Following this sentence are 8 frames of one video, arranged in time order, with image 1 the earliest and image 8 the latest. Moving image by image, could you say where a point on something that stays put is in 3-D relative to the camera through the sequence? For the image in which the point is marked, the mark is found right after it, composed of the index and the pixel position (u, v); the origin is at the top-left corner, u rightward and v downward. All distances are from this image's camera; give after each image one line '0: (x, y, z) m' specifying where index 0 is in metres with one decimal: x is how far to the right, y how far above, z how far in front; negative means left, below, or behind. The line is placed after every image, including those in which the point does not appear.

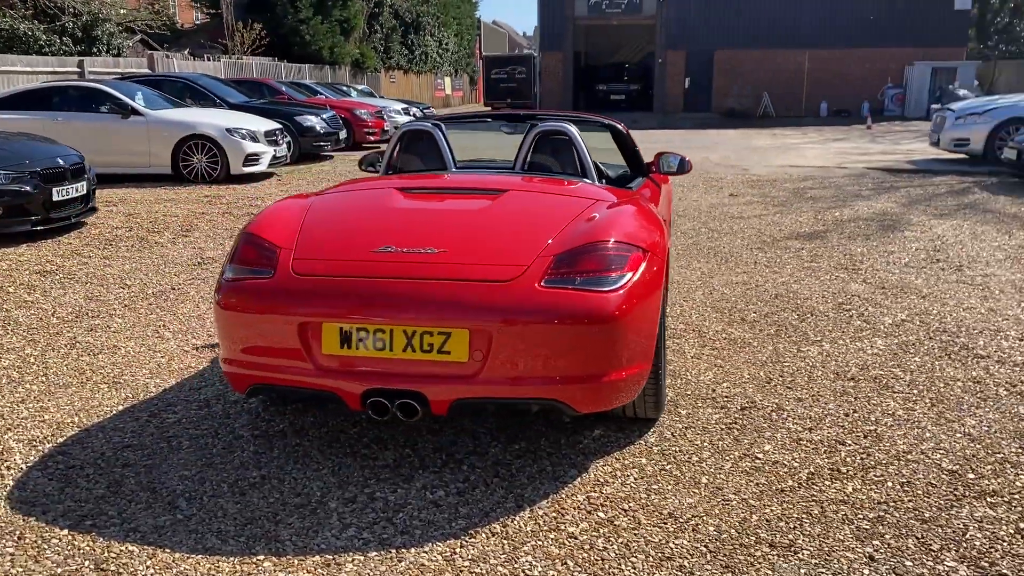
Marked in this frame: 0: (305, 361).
0: (-0.7, -0.3, +3.1) m
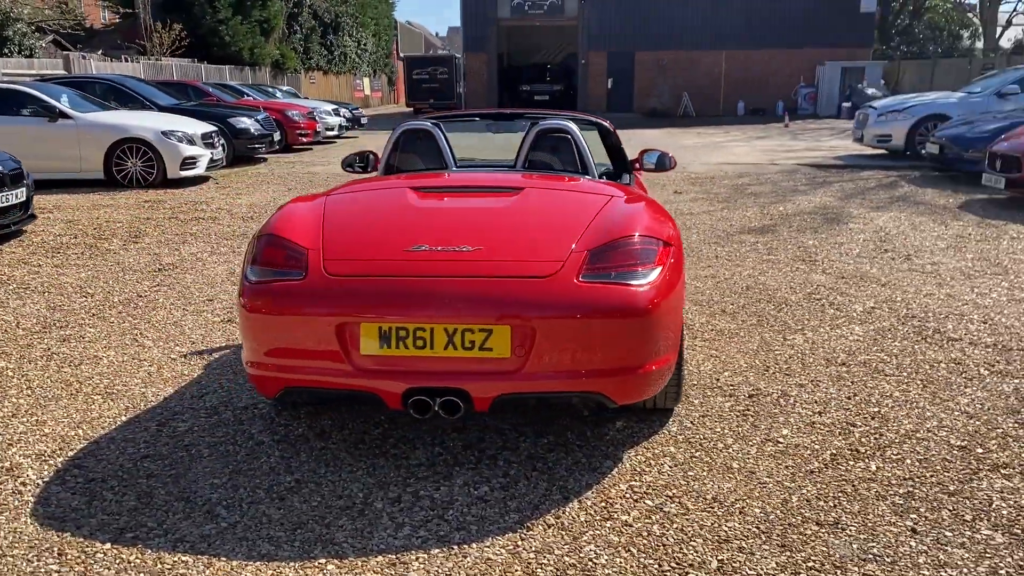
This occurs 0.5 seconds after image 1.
0: (-0.6, -0.3, +3.1) m
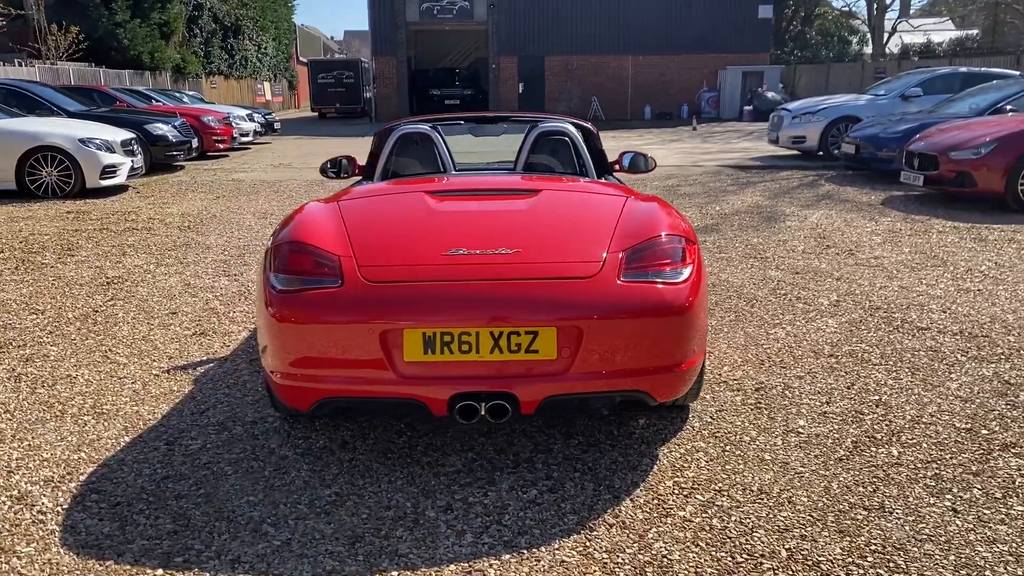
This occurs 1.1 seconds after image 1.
0: (-0.4, -0.3, +3.0) m
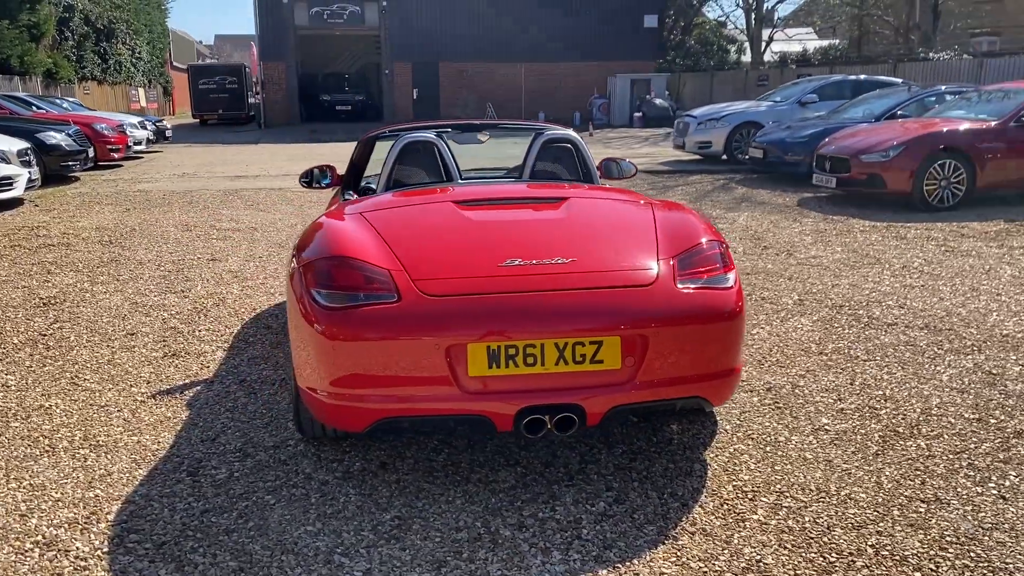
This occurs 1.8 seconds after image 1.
0: (-0.2, -0.3, +2.9) m
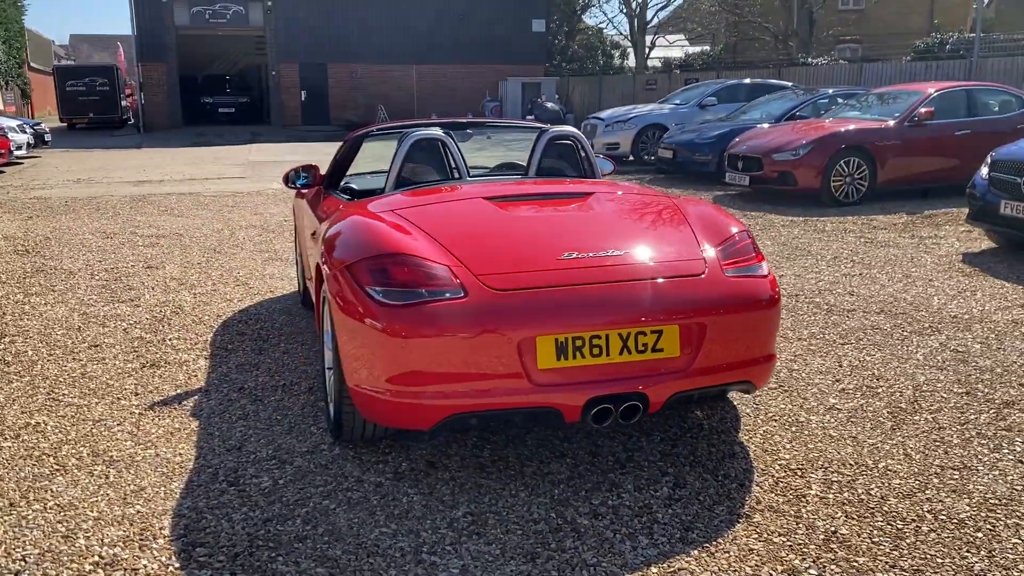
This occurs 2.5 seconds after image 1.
0: (0.0, -0.3, +3.0) m
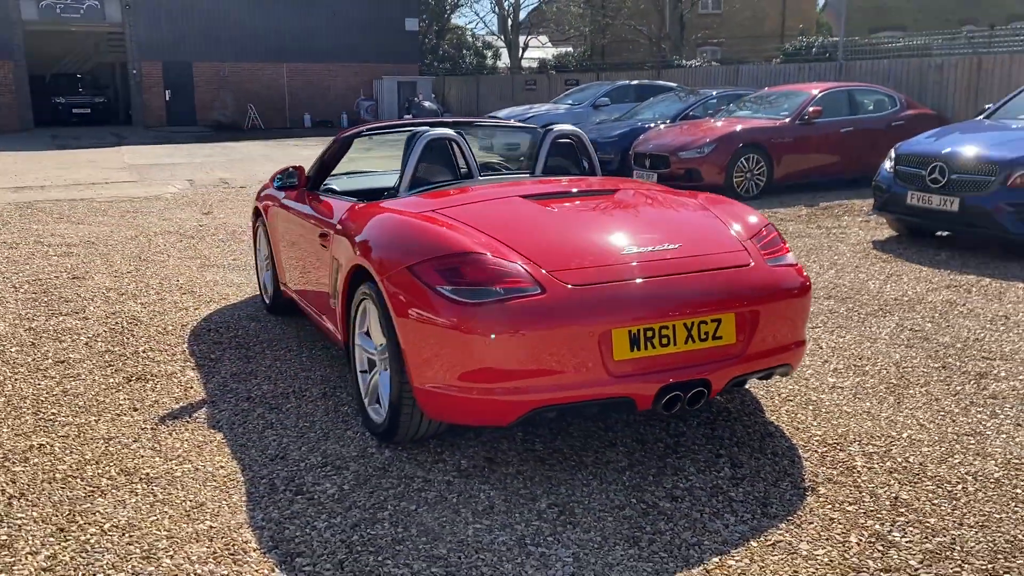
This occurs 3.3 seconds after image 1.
0: (+0.3, -0.3, +3.0) m
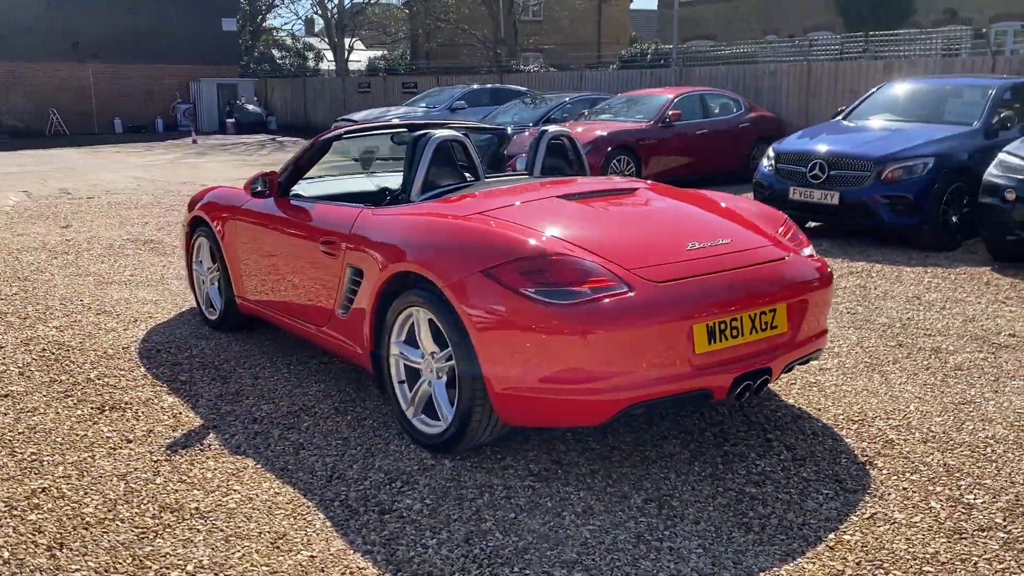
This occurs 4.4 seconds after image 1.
0: (+0.6, -0.3, +3.1) m
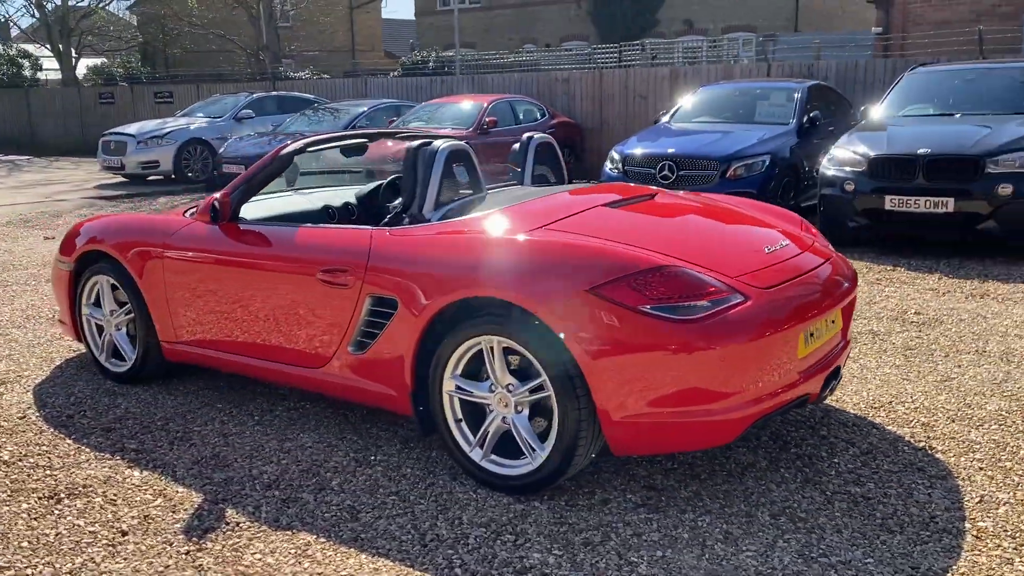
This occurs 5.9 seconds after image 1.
0: (+0.9, -0.3, +3.0) m
